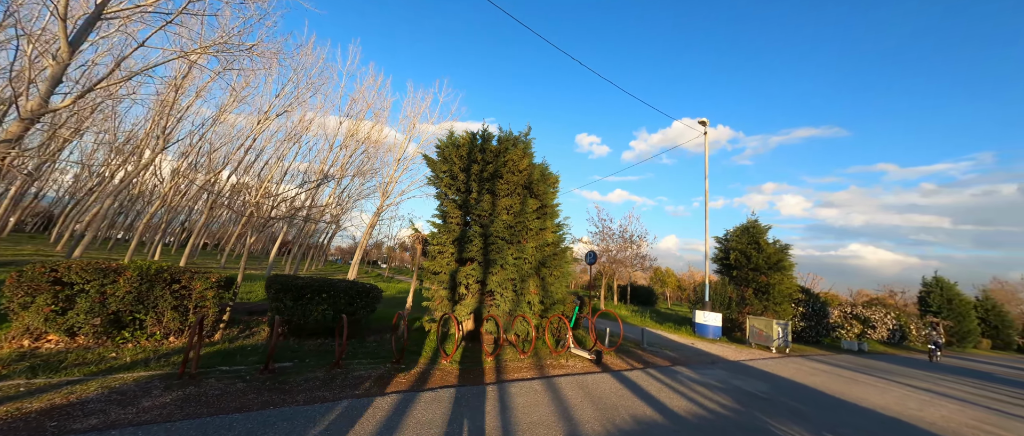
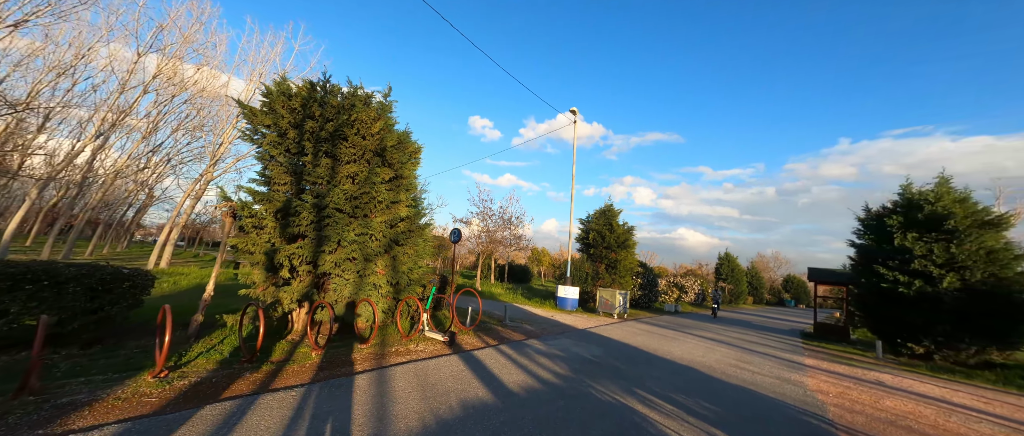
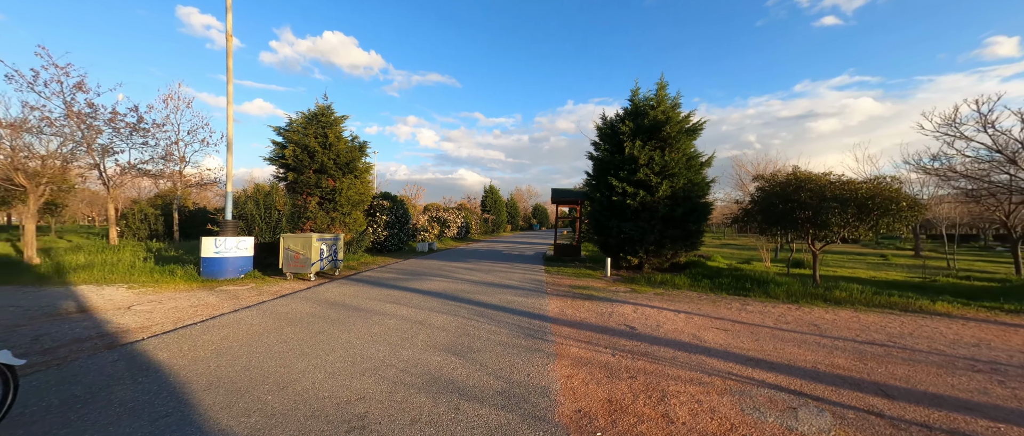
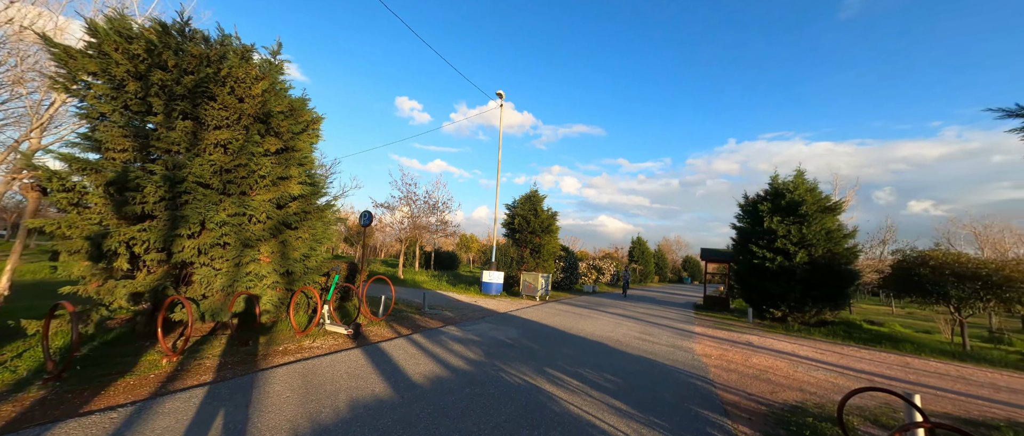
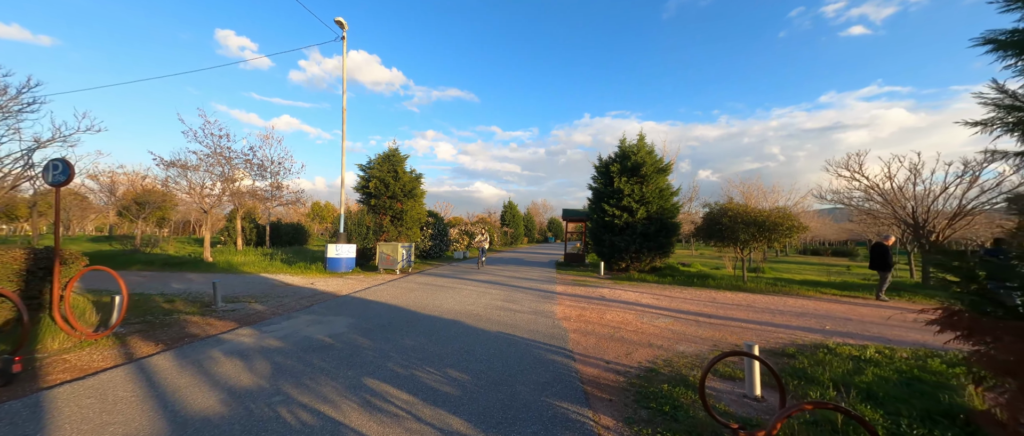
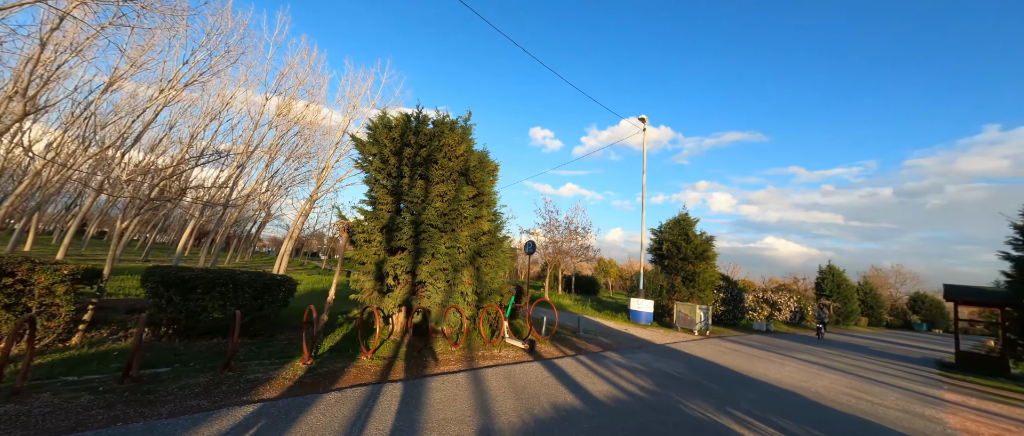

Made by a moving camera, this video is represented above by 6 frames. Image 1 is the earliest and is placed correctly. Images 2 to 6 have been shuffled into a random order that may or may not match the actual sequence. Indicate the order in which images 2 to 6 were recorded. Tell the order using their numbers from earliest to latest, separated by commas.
6, 2, 4, 5, 3
